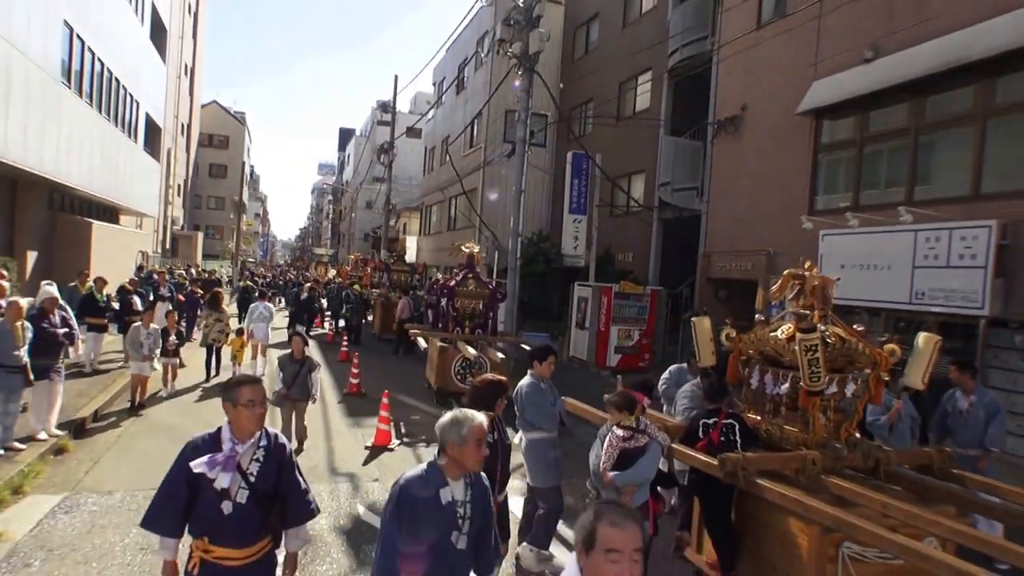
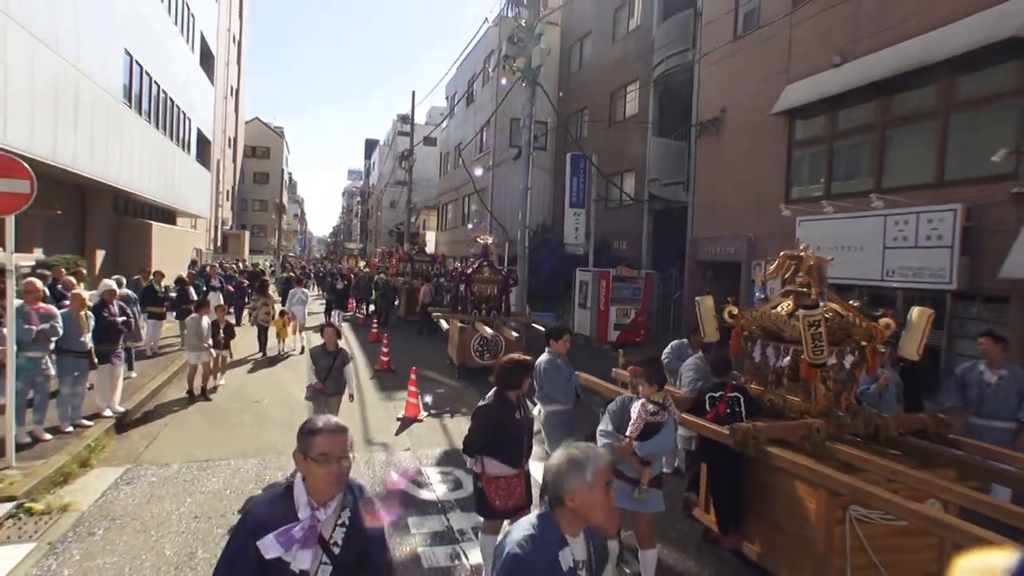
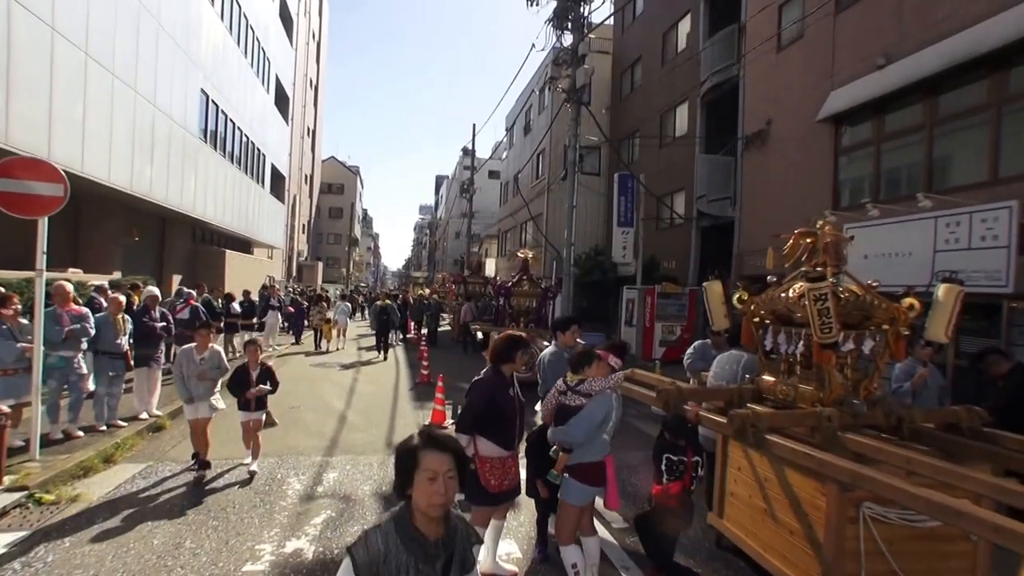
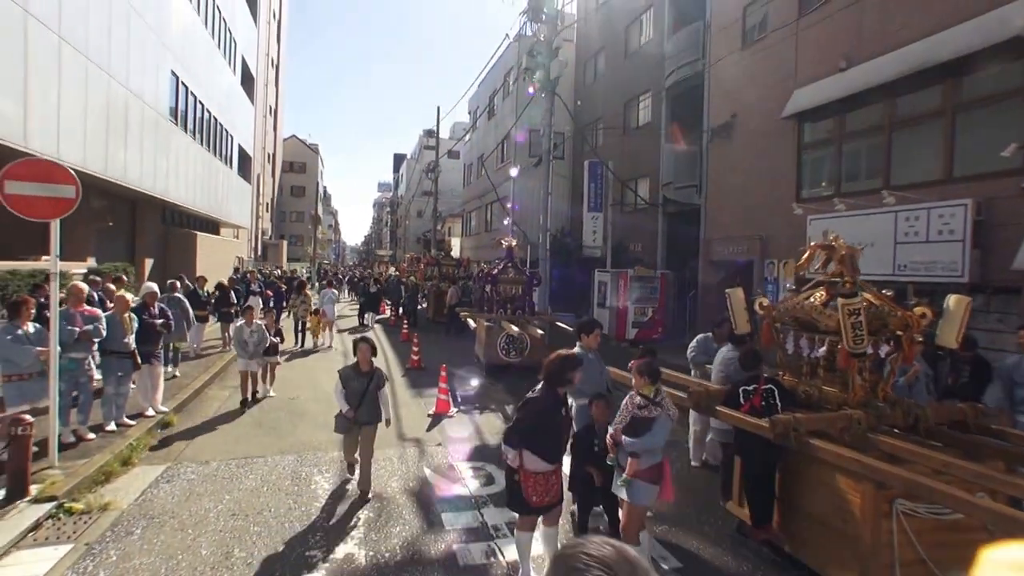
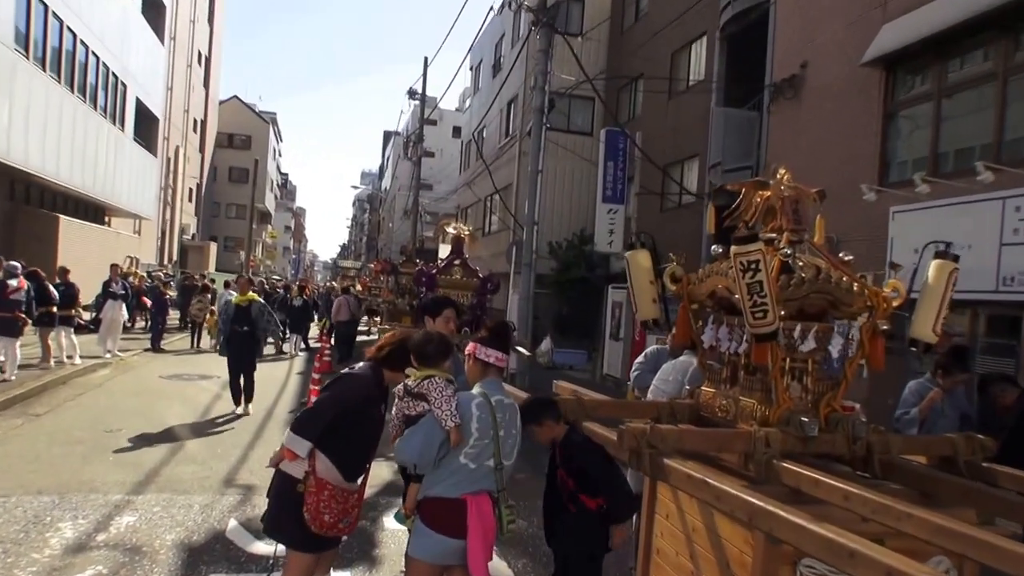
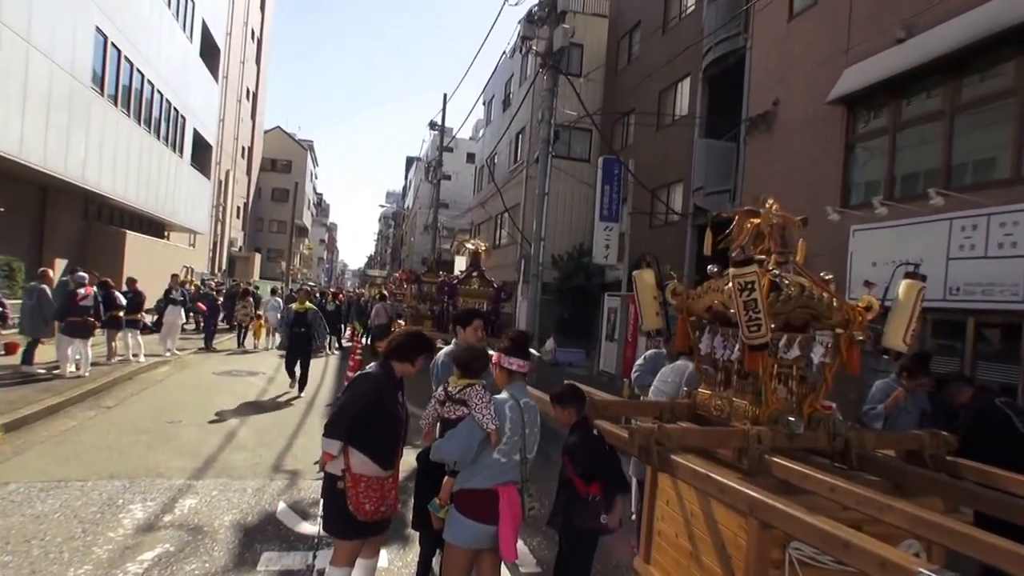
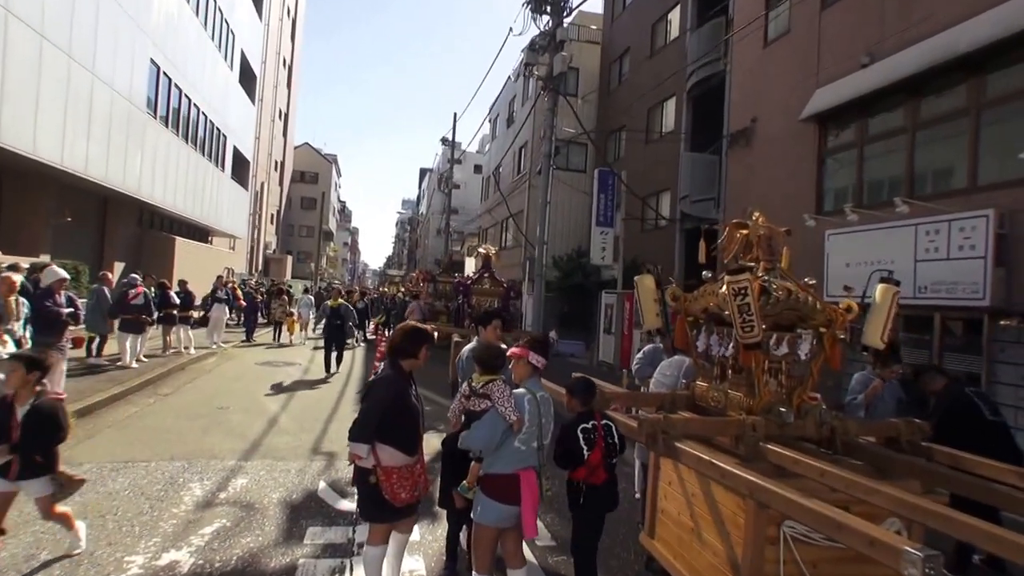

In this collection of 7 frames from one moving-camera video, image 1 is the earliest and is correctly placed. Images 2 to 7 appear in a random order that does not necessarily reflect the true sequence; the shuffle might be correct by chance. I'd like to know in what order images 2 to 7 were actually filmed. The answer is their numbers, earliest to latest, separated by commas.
2, 4, 3, 7, 6, 5
